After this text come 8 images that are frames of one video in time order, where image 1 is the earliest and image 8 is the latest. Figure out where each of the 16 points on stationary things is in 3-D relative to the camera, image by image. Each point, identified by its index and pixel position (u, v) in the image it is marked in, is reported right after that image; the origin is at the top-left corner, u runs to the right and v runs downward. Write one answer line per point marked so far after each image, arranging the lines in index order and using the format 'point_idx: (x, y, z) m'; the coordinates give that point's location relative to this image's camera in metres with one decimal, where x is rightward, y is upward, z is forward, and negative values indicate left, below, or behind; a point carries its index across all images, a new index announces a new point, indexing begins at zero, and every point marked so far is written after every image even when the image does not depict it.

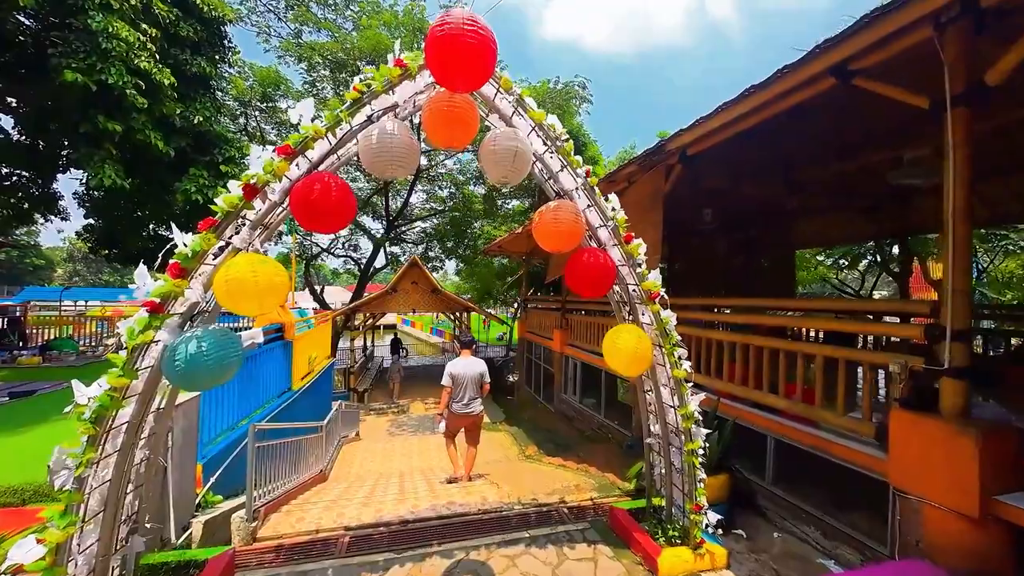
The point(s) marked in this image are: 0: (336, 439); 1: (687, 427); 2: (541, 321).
0: (-4.1, -3.5, +8.7) m
1: (+1.5, -1.1, +3.2) m
2: (+1.0, -1.1, +12.2) m
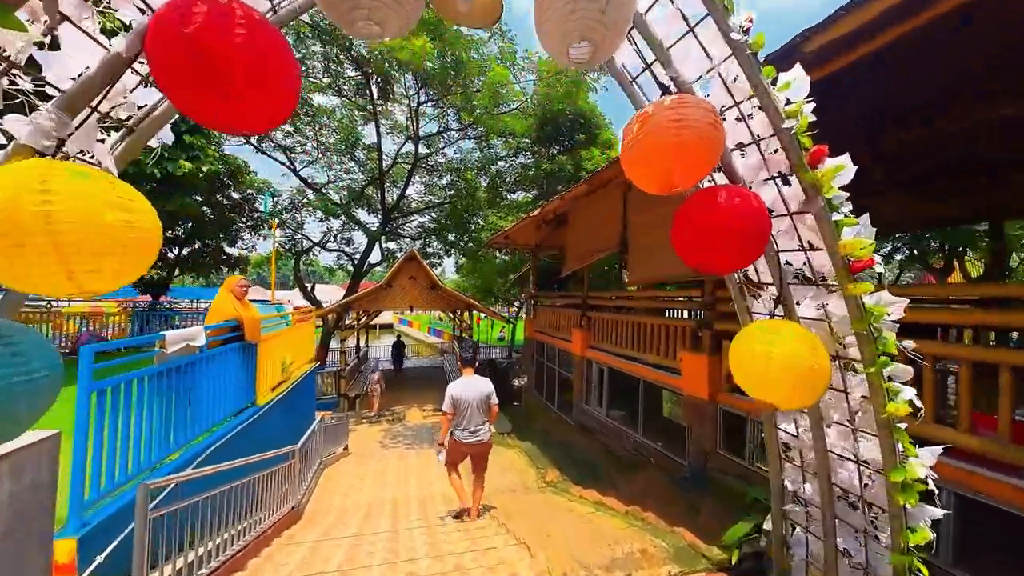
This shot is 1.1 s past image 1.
0: (-3.8, -3.3, +7.3) m
1: (+1.8, -1.0, +1.8) m
2: (+1.3, -0.9, +10.8) m
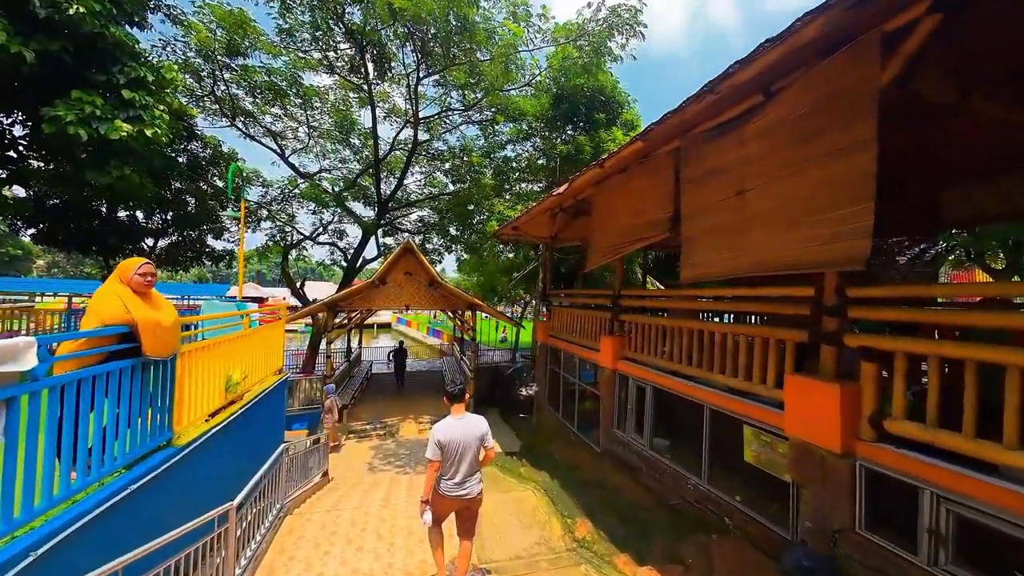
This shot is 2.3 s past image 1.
0: (-3.5, -3.2, +5.7) m
1: (+2.1, -1.0, +0.2) m
2: (+1.6, -0.9, +9.2) m
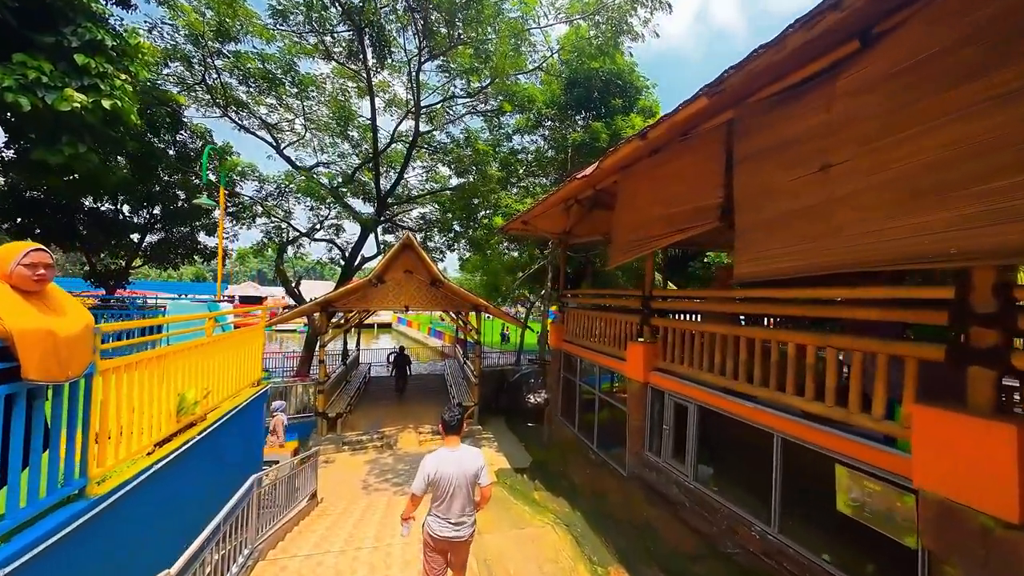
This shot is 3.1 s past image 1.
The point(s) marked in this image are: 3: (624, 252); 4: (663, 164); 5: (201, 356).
0: (-3.3, -3.2, +4.8) m
1: (+2.3, -0.9, -0.8) m
2: (+1.8, -0.9, +8.3) m
3: (+2.1, +0.6, +7.0) m
4: (+2.4, +1.9, +6.0) m
5: (-3.7, -0.8, +4.5) m
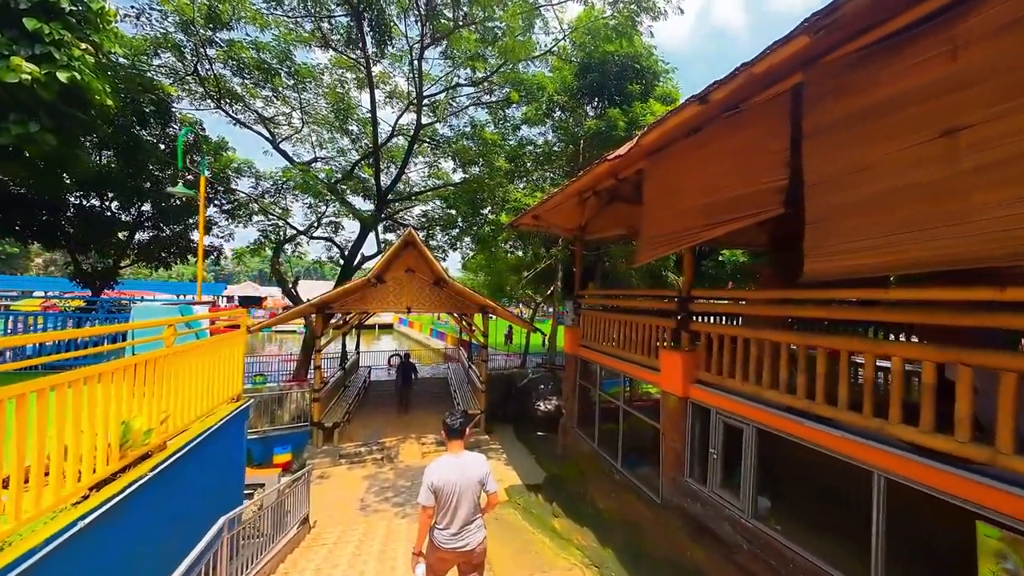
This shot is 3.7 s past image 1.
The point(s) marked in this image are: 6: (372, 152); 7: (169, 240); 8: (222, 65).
0: (-3.0, -3.2, +4.0) m
1: (+2.5, -0.9, -1.6) m
2: (+2.1, -0.9, +7.4) m
3: (+2.3, +0.6, +6.2) m
4: (+2.6, +1.9, +5.2) m
5: (-3.4, -0.8, +3.7) m
6: (-6.5, +6.4, +17.9) m
7: (-15.3, +2.2, +17.1) m
8: (-12.3, +9.5, +16.3) m
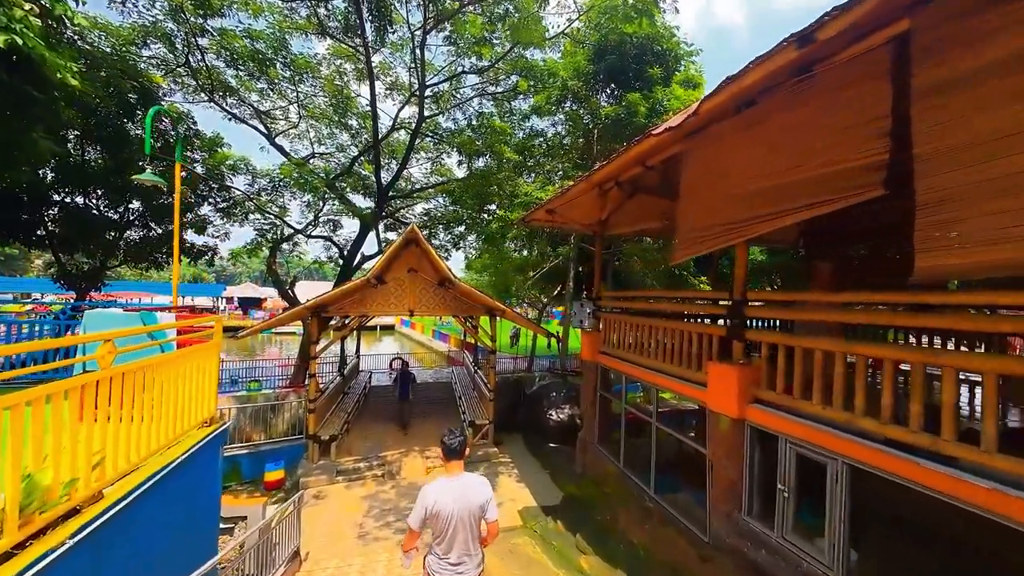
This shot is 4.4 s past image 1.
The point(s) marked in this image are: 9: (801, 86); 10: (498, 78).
0: (-2.8, -3.2, +3.2) m
1: (+2.8, -1.0, -2.4) m
2: (+2.3, -0.9, +6.6) m
3: (+2.6, +0.6, +5.3) m
4: (+2.9, +1.9, +4.4) m
5: (-3.1, -0.8, +2.9) m
6: (-6.3, +6.3, +17.2) m
7: (-15.0, +2.1, +16.3) m
8: (-12.0, +9.4, +15.6) m
9: (+3.0, +2.1, +3.9) m
10: (-0.5, +7.3, +13.2) m
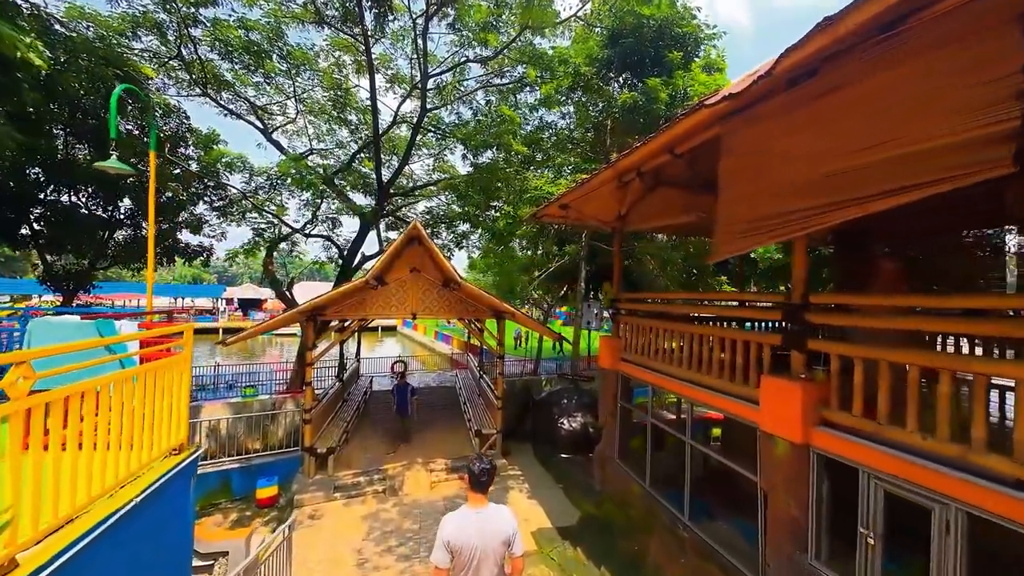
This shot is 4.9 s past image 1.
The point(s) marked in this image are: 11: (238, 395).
0: (-2.6, -3.3, +2.5) m
1: (+2.9, -1.0, -3.1) m
2: (+2.6, -0.9, +5.9) m
3: (+2.8, +0.6, +4.7) m
4: (+3.1, +1.9, +3.7) m
5: (-2.9, -0.9, +2.3) m
6: (-6.0, +6.3, +16.5) m
7: (-14.7, +2.0, +15.7) m
8: (-11.8, +9.3, +14.9) m
9: (+3.2, +2.1, +3.2) m
10: (-0.3, +7.2, +12.6) m
11: (-10.7, -4.2, +15.0) m
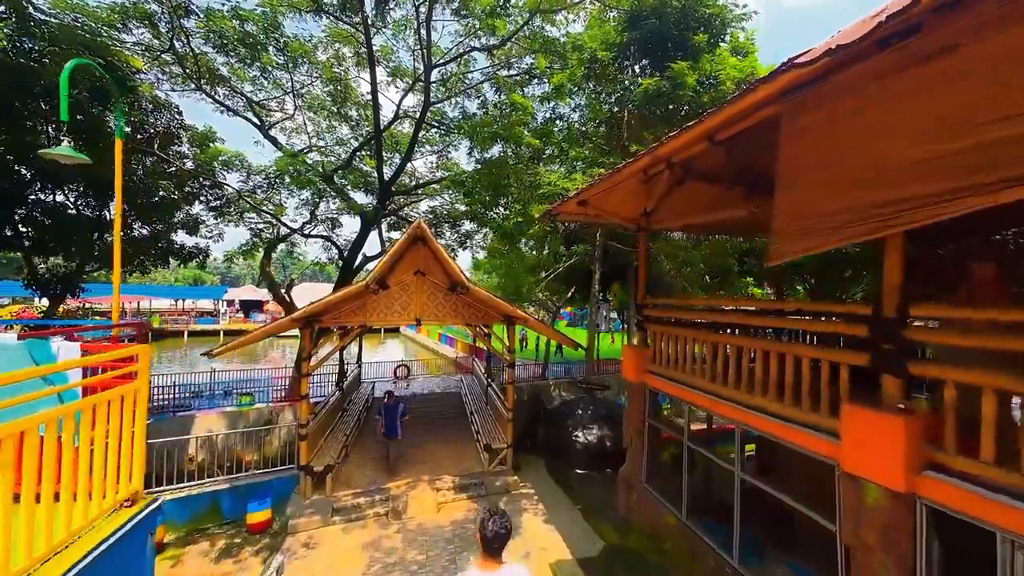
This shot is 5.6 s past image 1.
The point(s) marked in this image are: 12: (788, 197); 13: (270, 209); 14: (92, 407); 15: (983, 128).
0: (-2.3, -3.4, +1.8) m
1: (+3.1, -1.1, -3.8) m
2: (+2.8, -1.0, +5.2) m
3: (+3.0, +0.5, +3.9) m
4: (+3.3, +1.8, +3.0) m
5: (-2.7, -1.0, +1.6) m
6: (-5.7, +6.2, +15.8) m
7: (-14.4, +1.9, +15.0) m
8: (-11.5, +9.2, +14.3) m
9: (+3.4, +2.0, +2.5) m
10: (0.0, +7.2, +11.8) m
11: (-10.4, -4.3, +14.4) m
12: (+3.0, +1.0, +4.2) m
13: (-11.2, +3.7, +17.7) m
14: (-3.2, -0.9, +2.9) m
15: (+3.4, +1.1, +2.7) m
